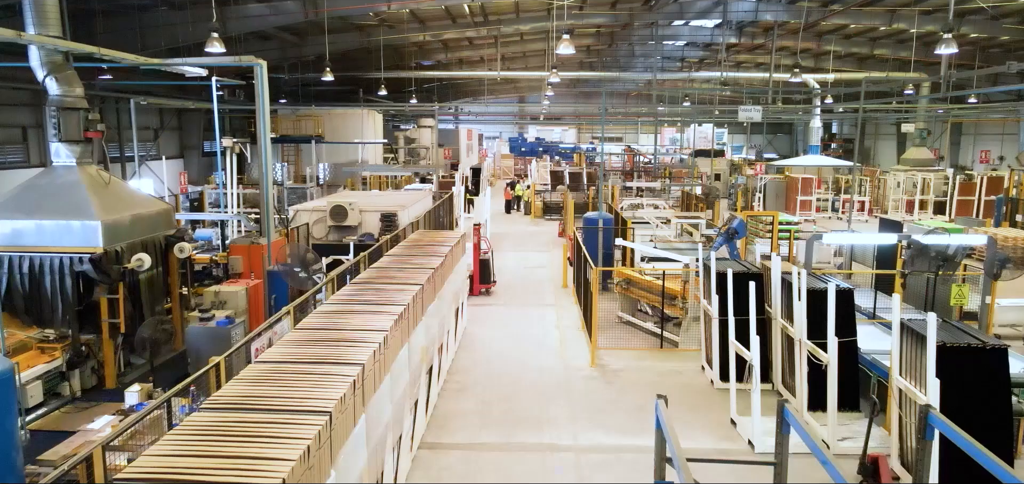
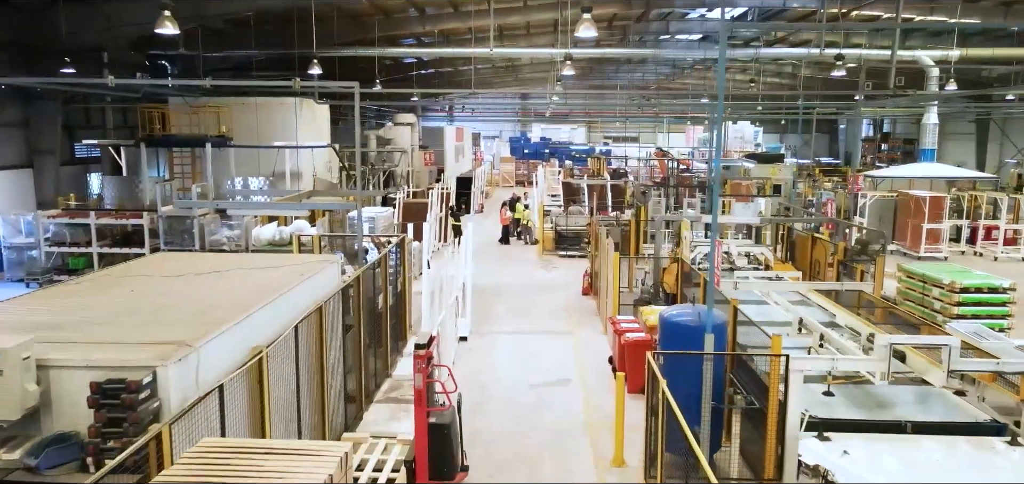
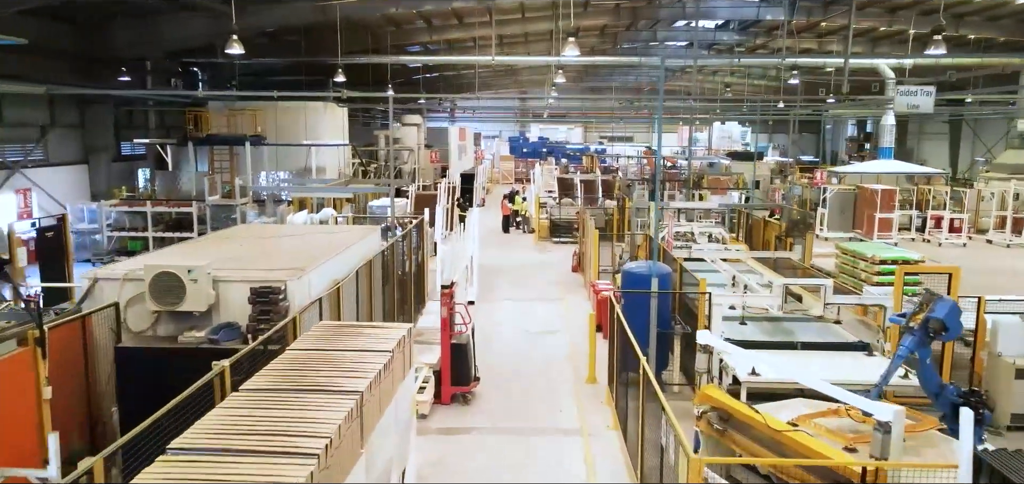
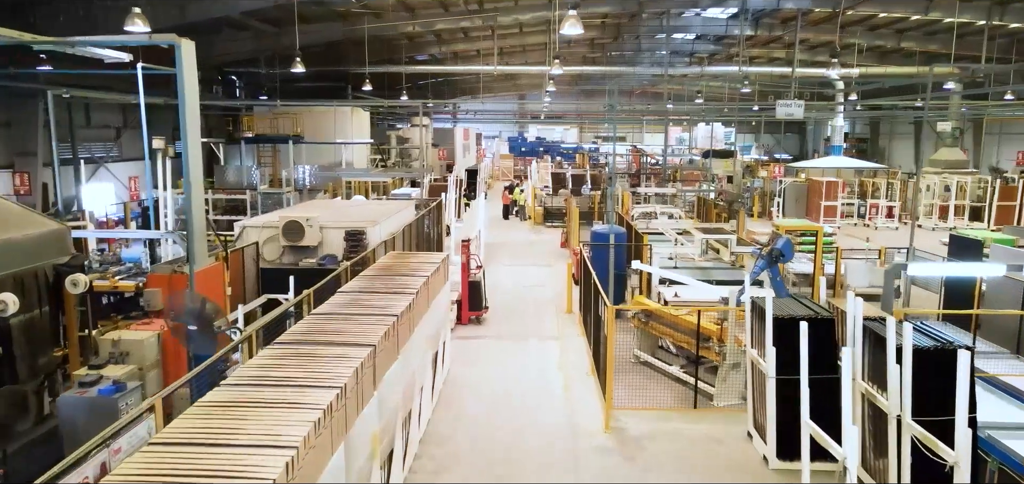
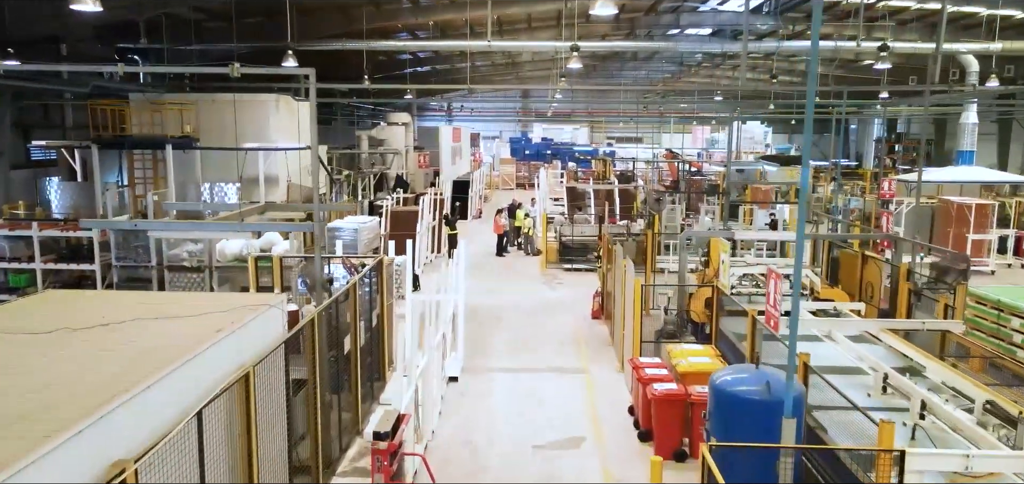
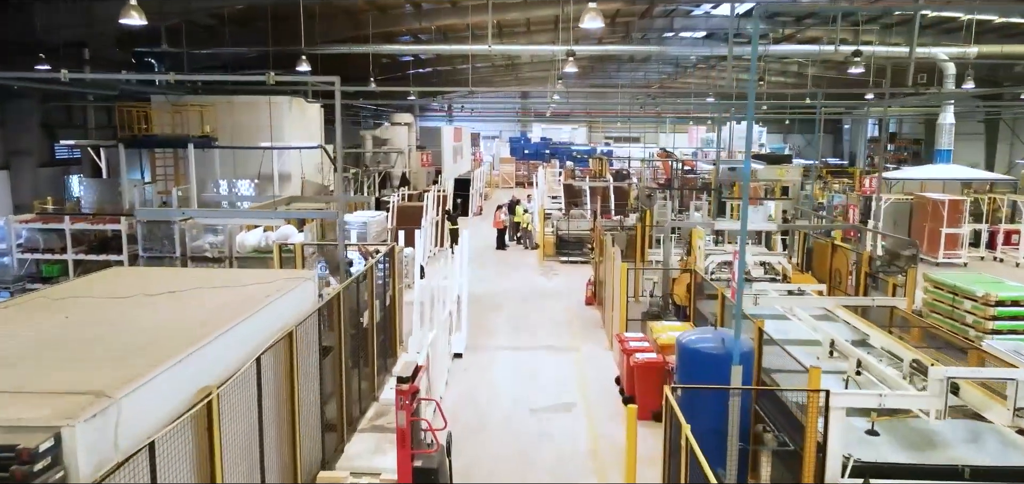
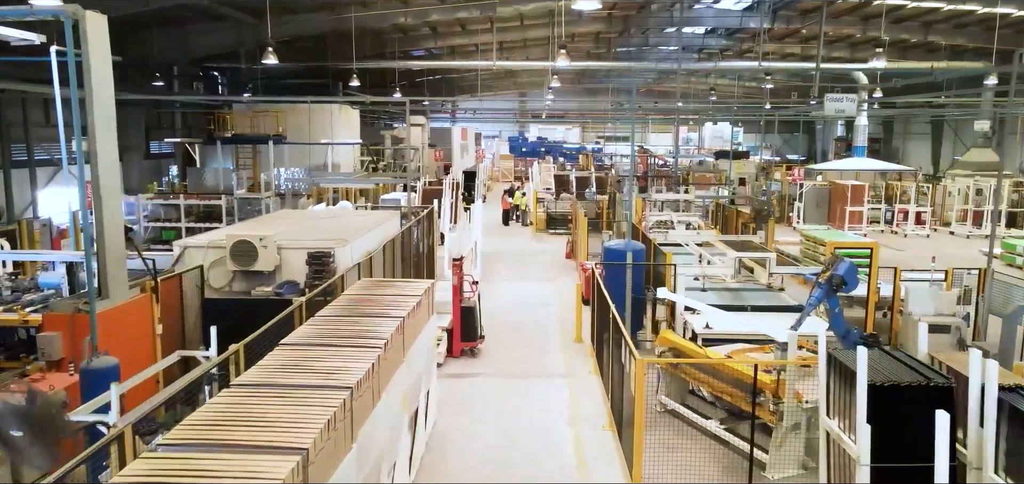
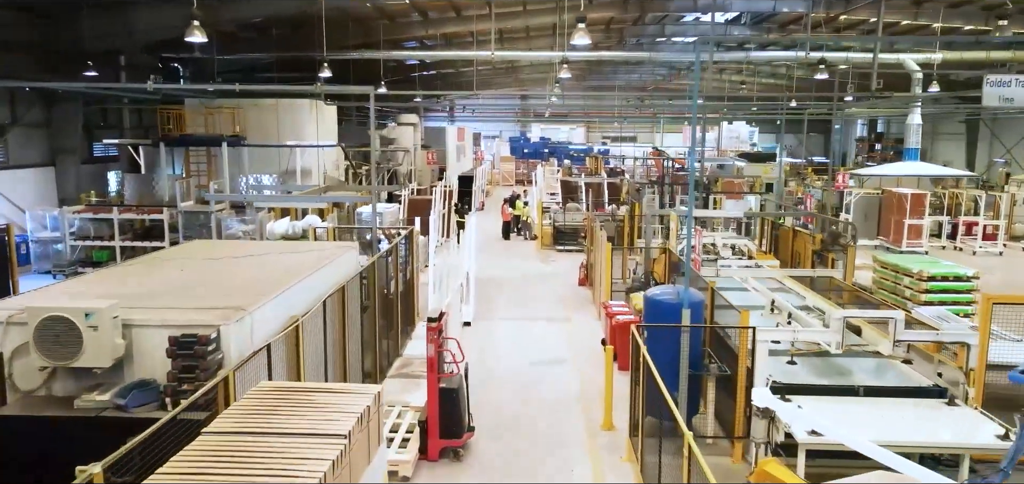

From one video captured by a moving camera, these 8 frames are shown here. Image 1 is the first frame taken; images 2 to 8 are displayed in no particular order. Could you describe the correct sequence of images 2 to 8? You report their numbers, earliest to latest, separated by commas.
4, 7, 3, 8, 2, 6, 5
